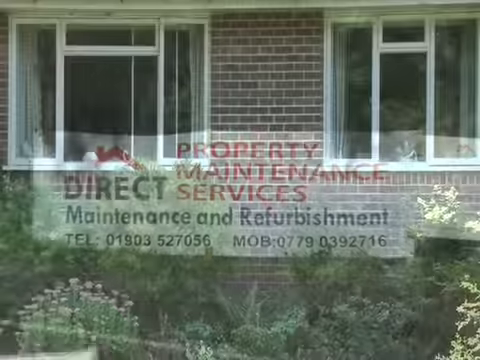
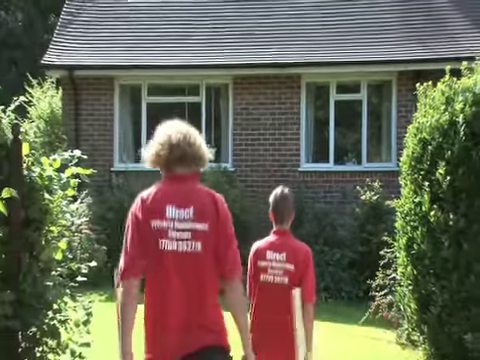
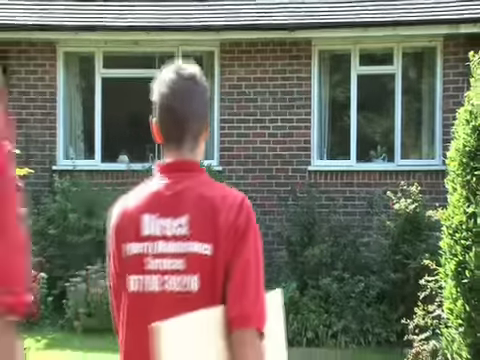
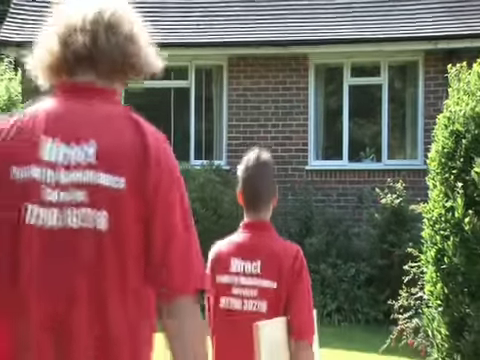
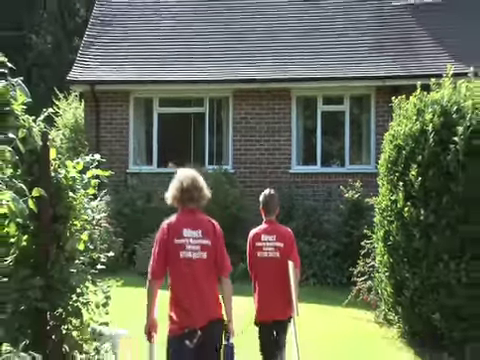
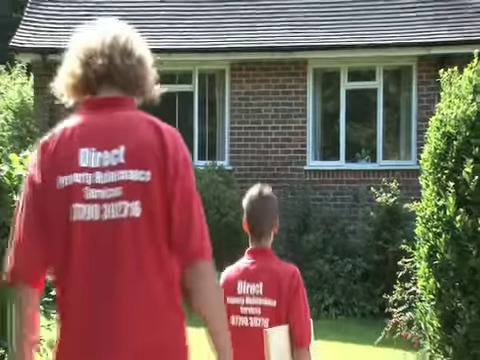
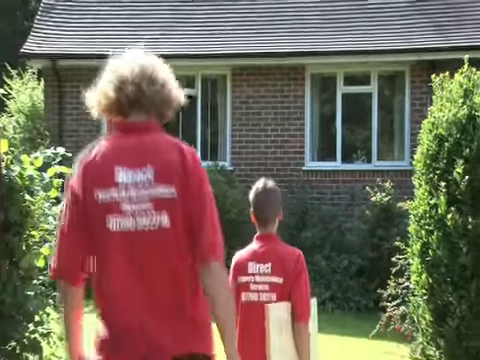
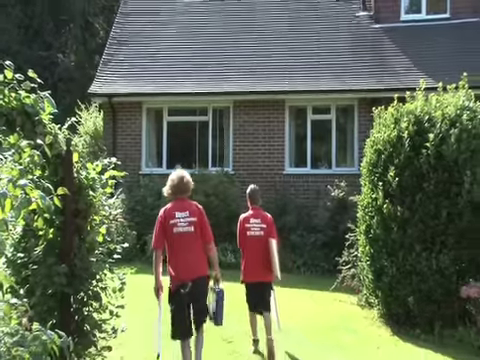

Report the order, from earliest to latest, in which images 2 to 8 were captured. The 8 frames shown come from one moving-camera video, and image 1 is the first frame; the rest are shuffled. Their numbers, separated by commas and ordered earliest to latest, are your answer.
3, 4, 6, 7, 2, 5, 8
